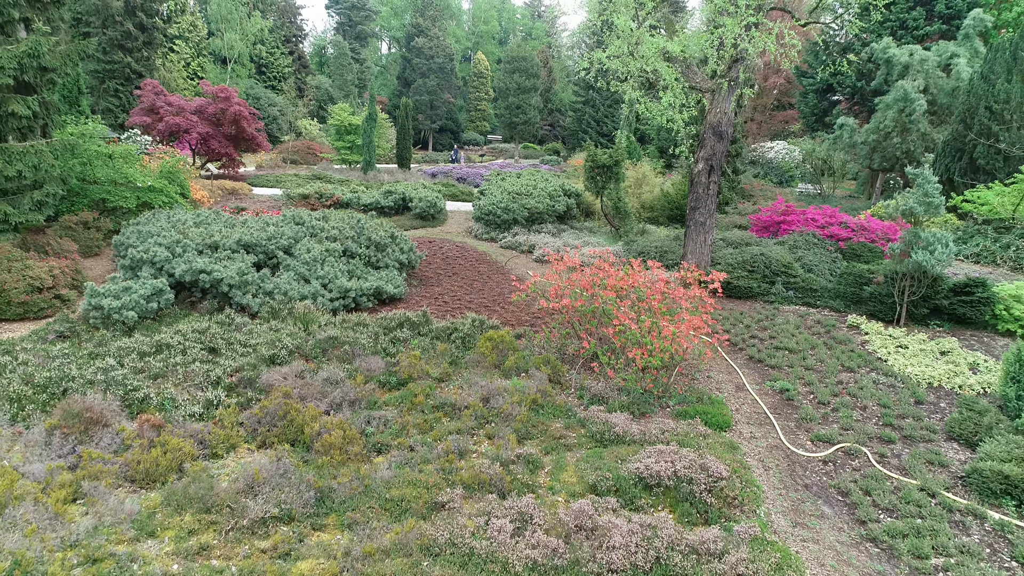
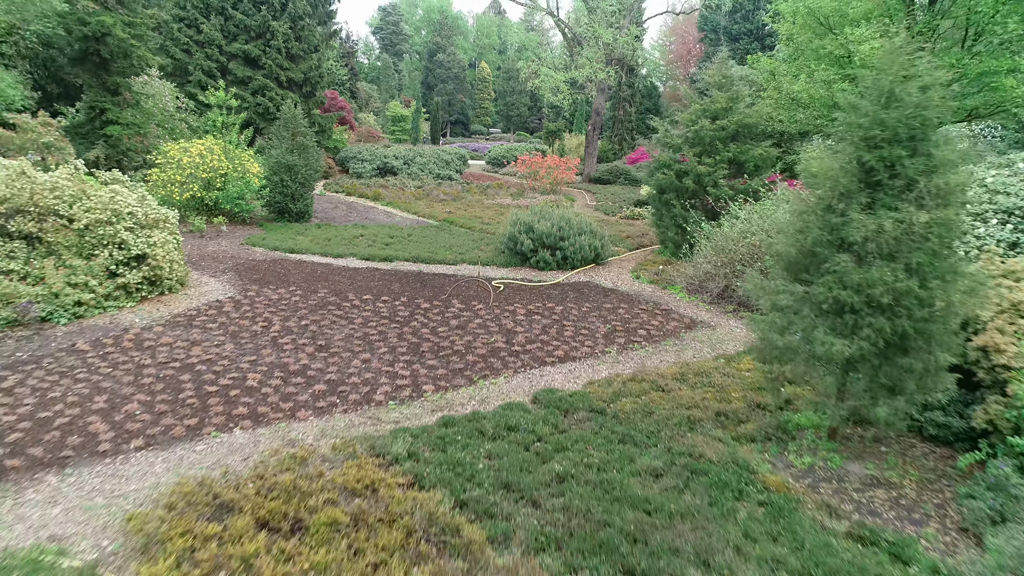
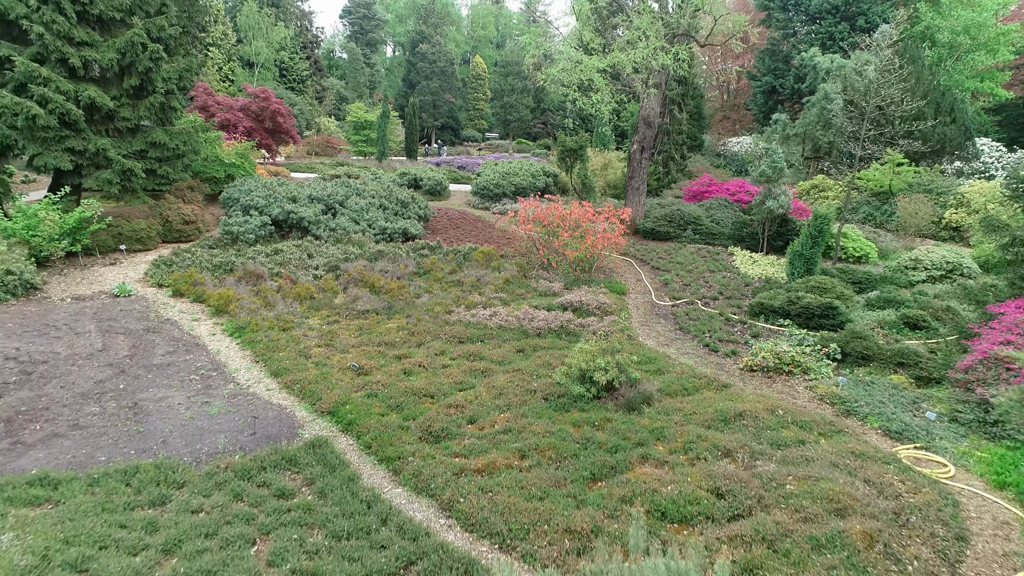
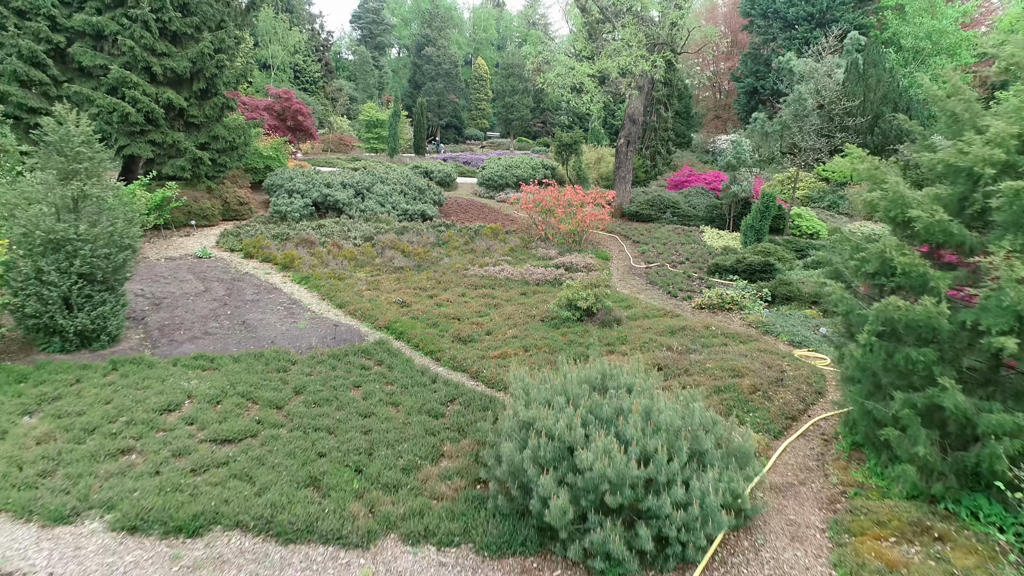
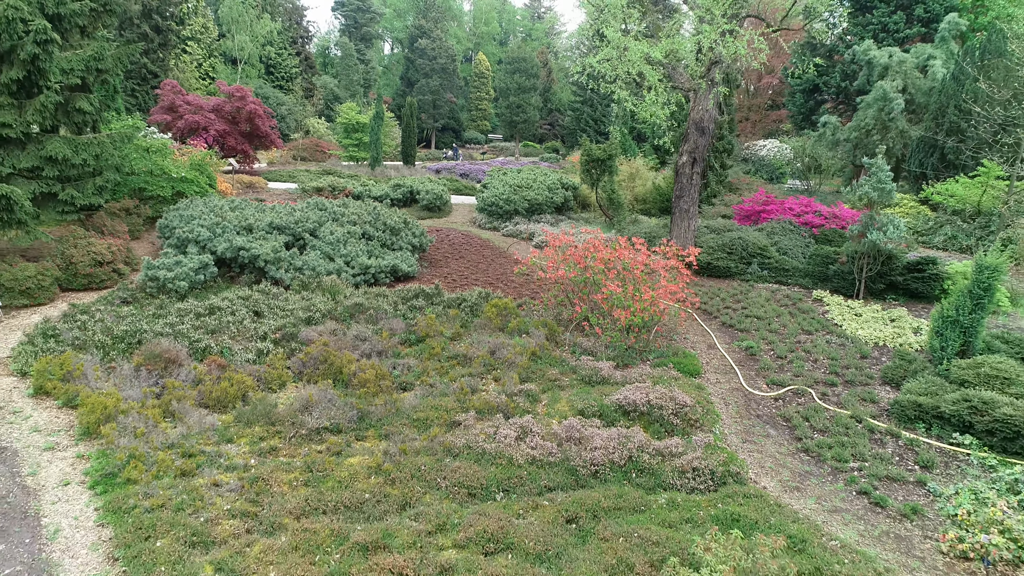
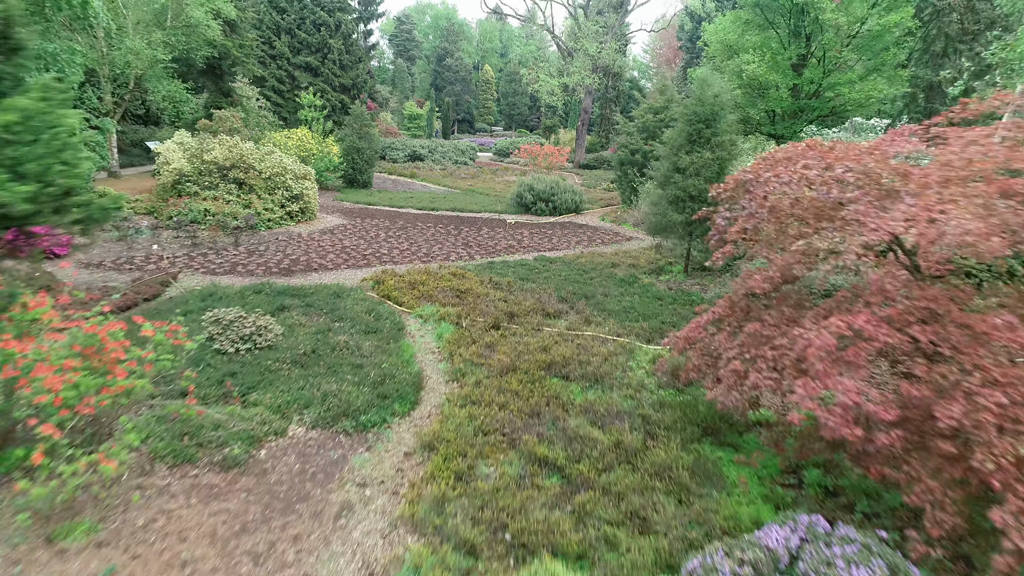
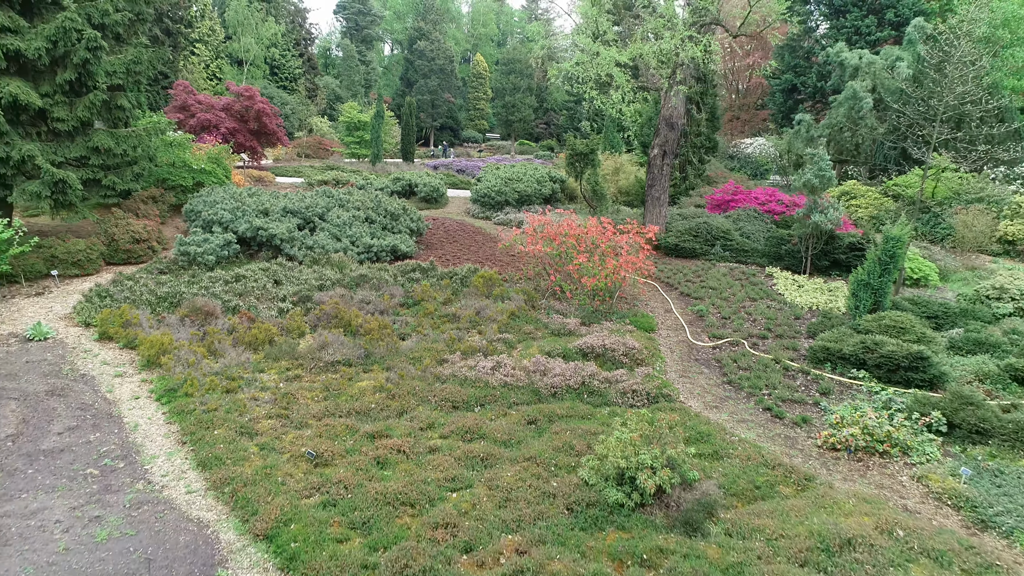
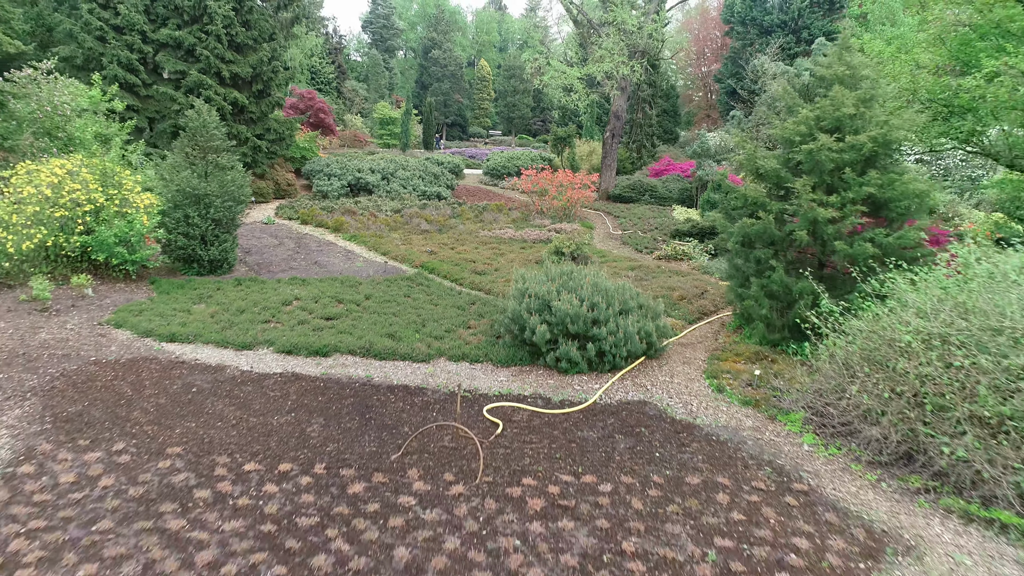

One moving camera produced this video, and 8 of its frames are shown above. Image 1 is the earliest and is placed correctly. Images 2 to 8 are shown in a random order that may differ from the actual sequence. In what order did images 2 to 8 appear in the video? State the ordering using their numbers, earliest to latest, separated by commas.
5, 7, 3, 4, 8, 2, 6
